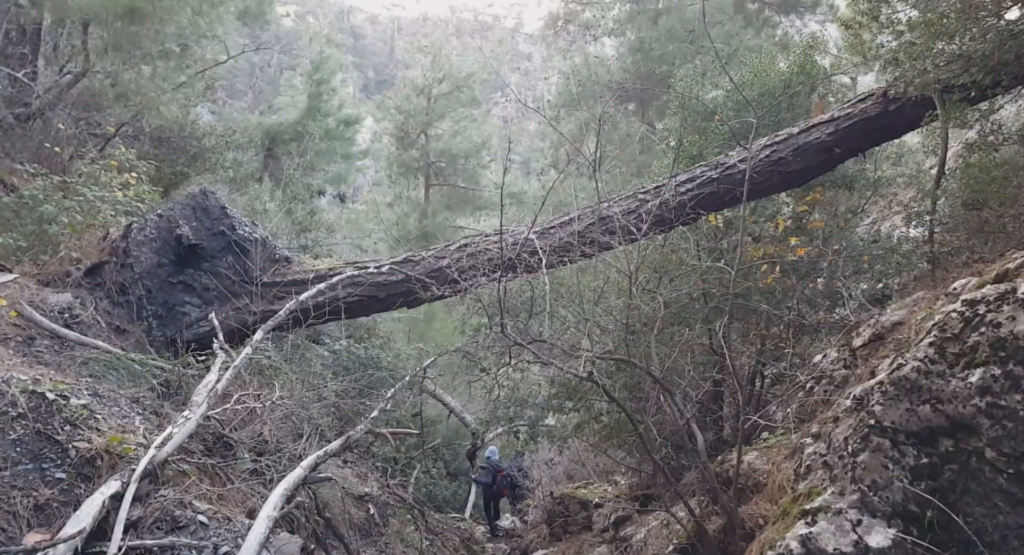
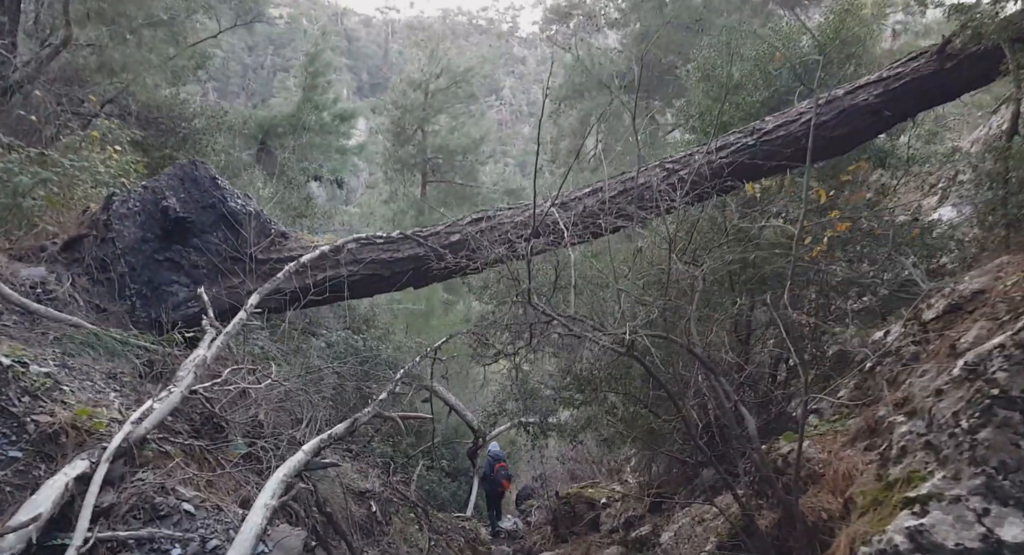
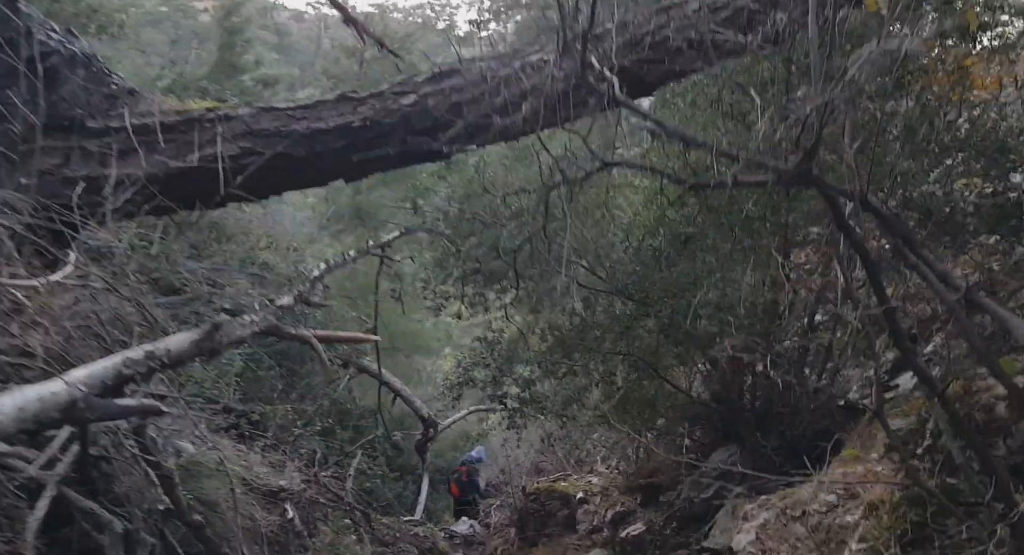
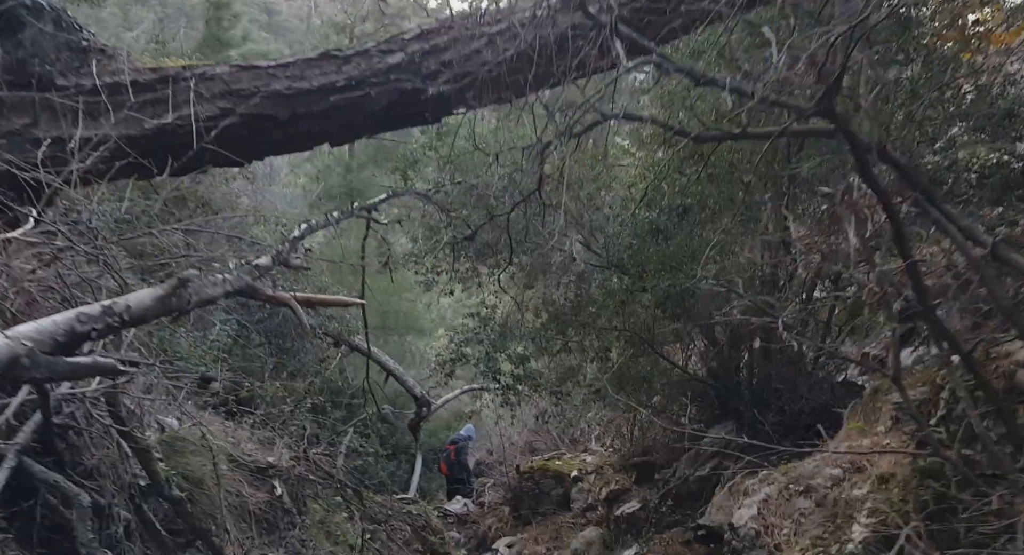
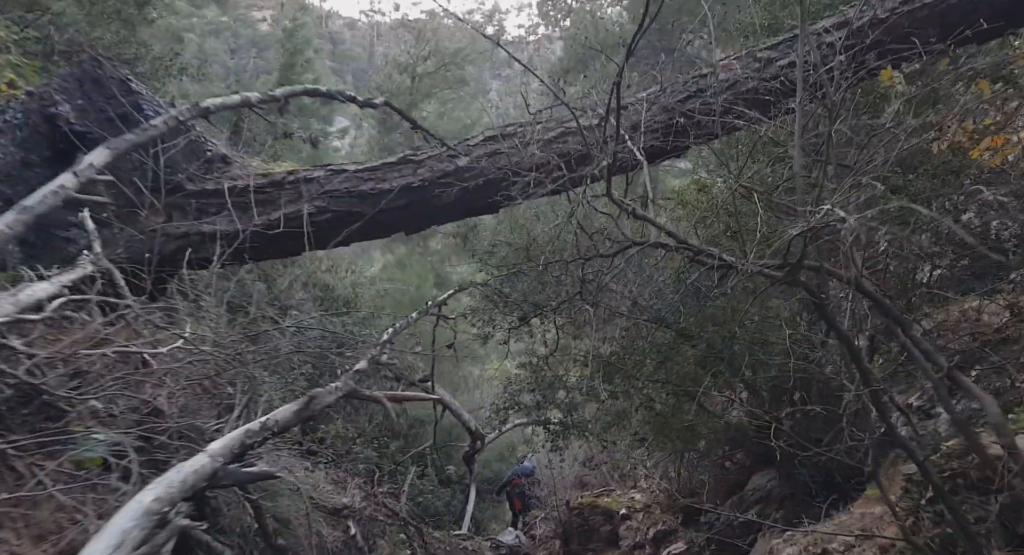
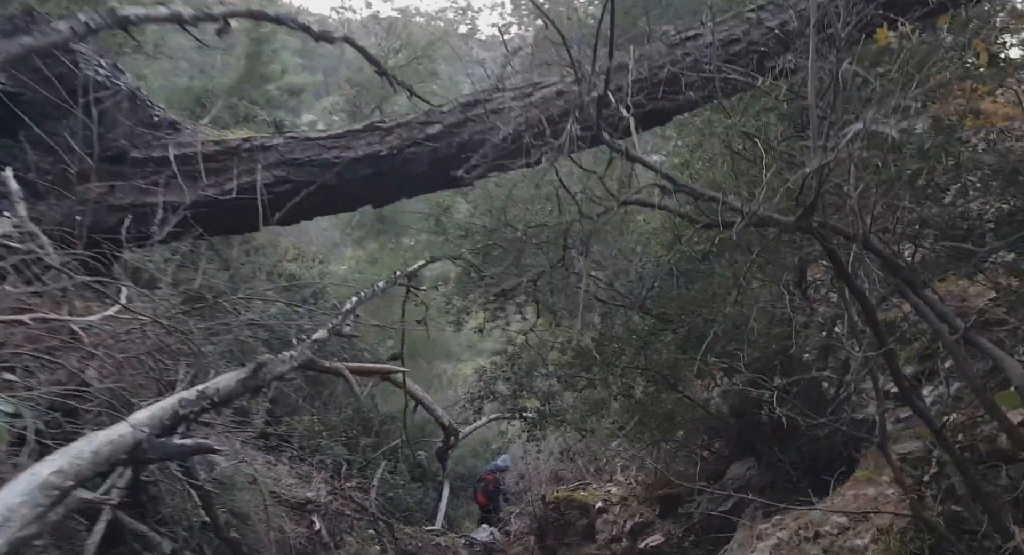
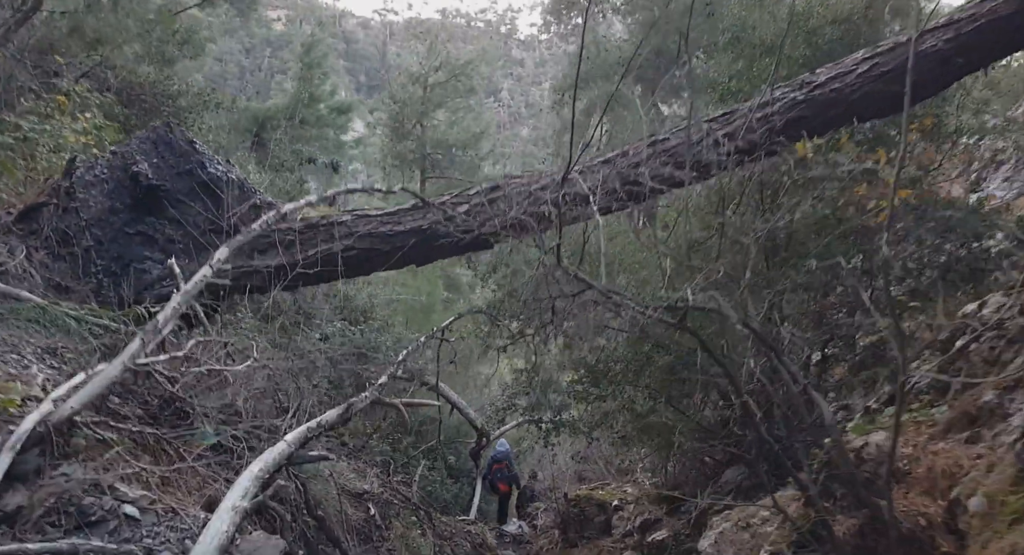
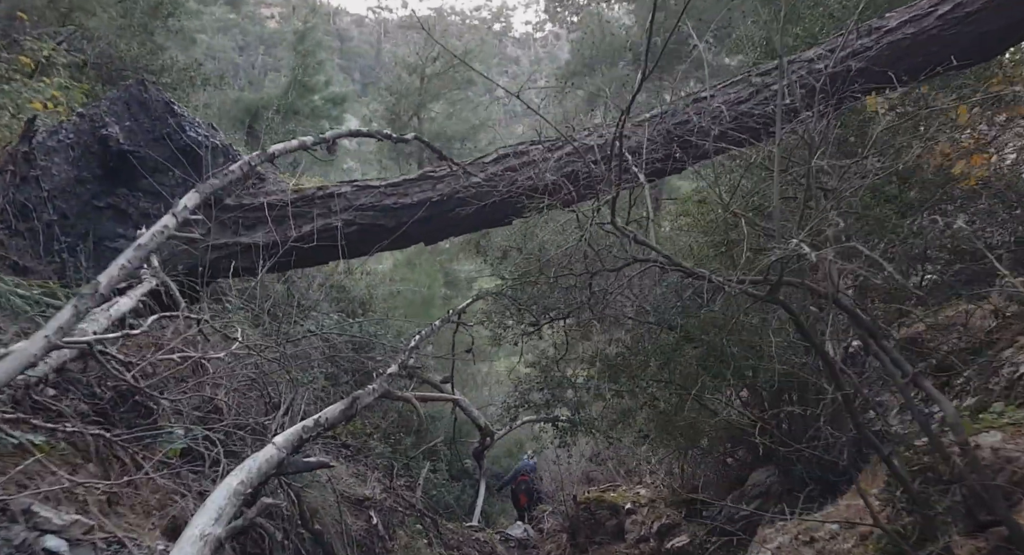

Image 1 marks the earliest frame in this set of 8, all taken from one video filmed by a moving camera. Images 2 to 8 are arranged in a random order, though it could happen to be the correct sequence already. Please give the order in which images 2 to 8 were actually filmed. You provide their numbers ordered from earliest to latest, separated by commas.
2, 7, 8, 5, 6, 3, 4
